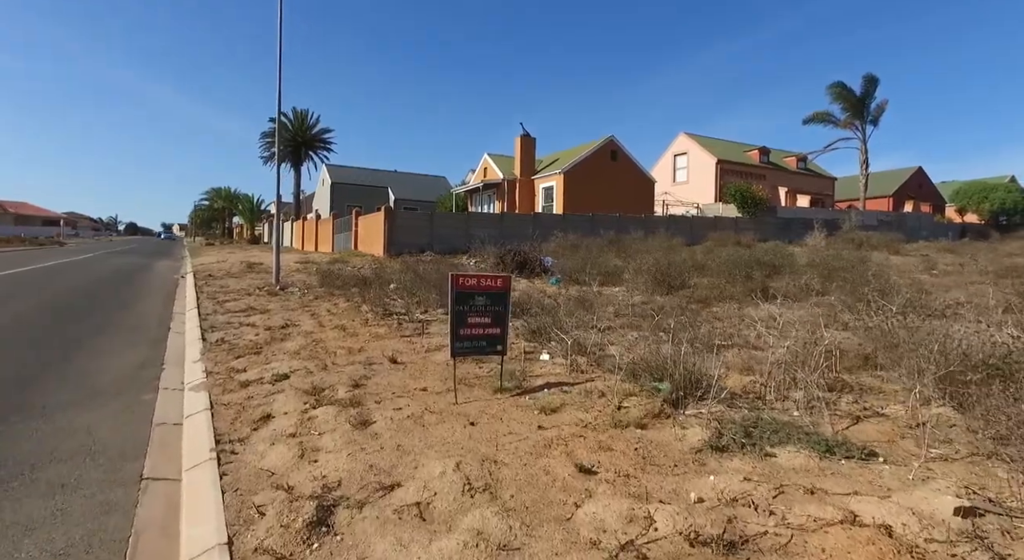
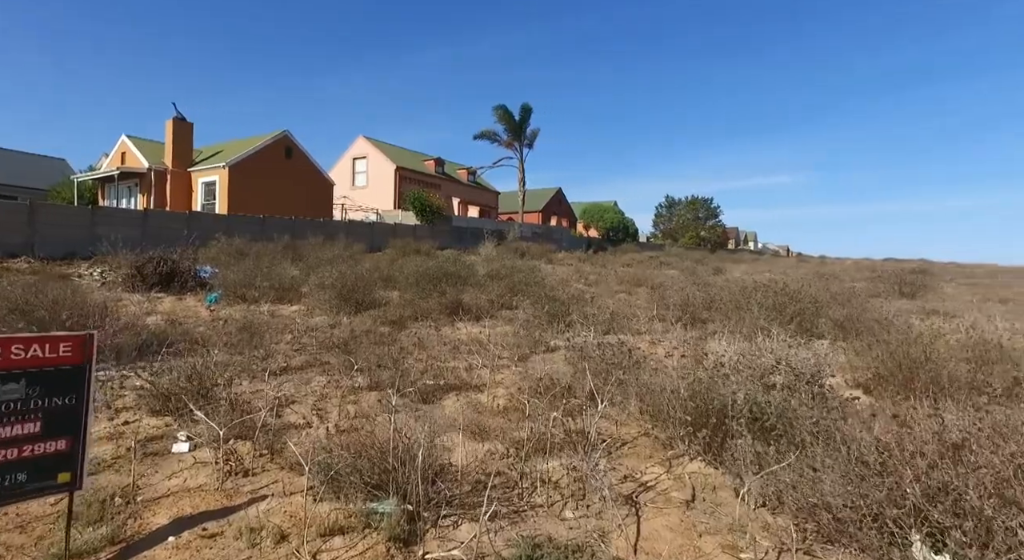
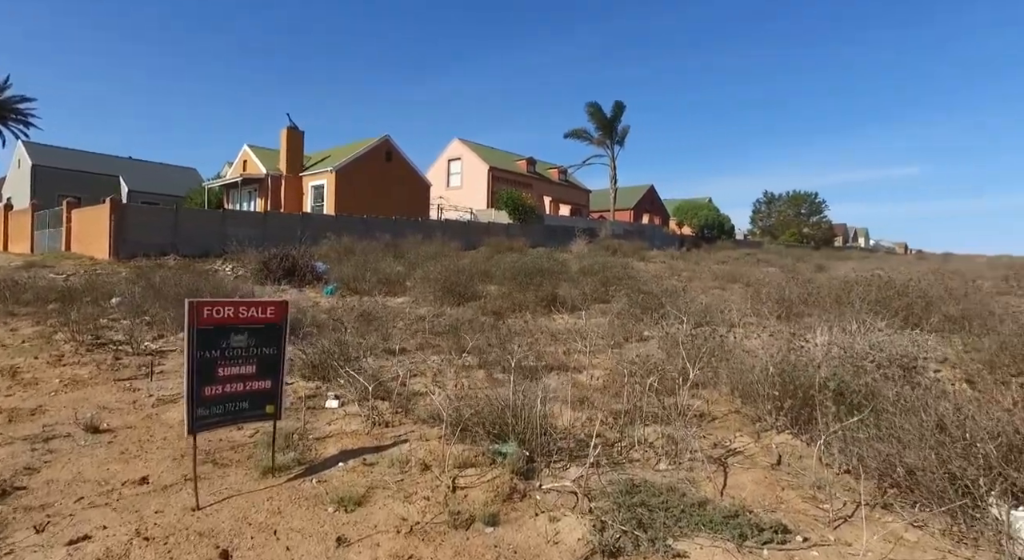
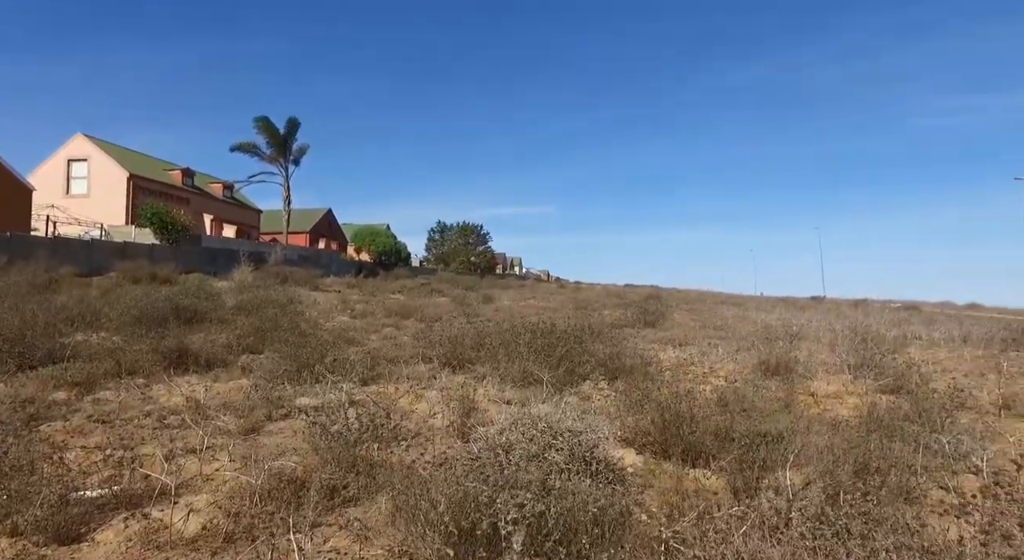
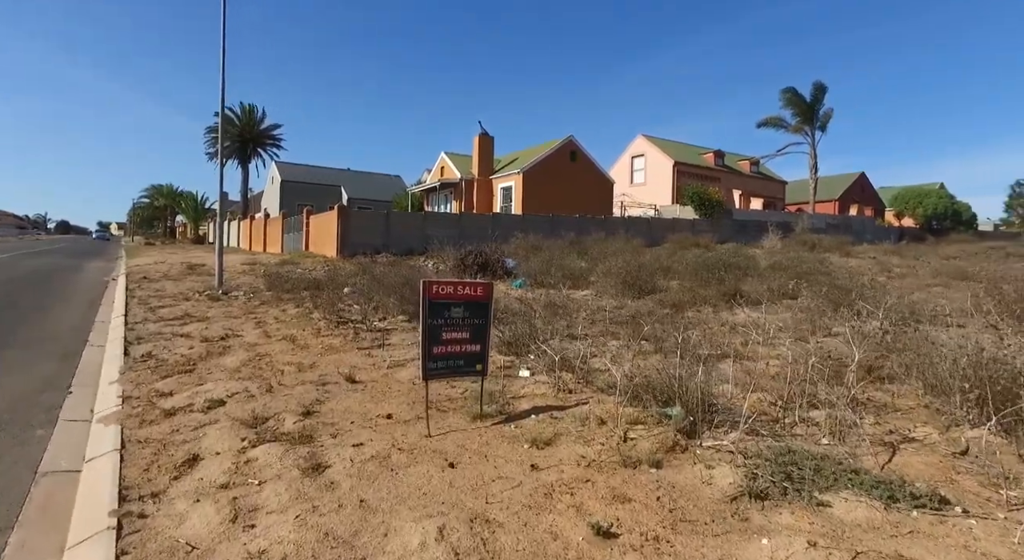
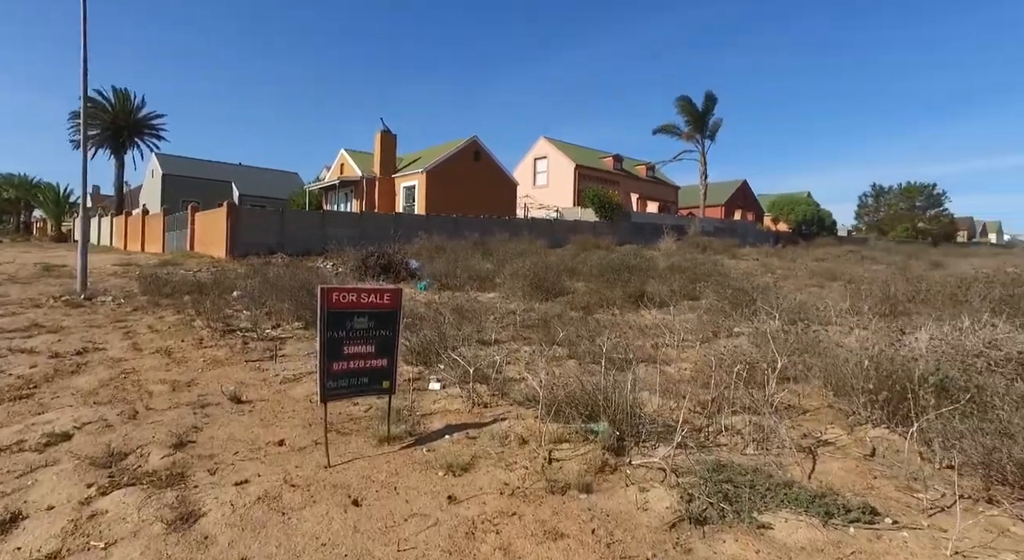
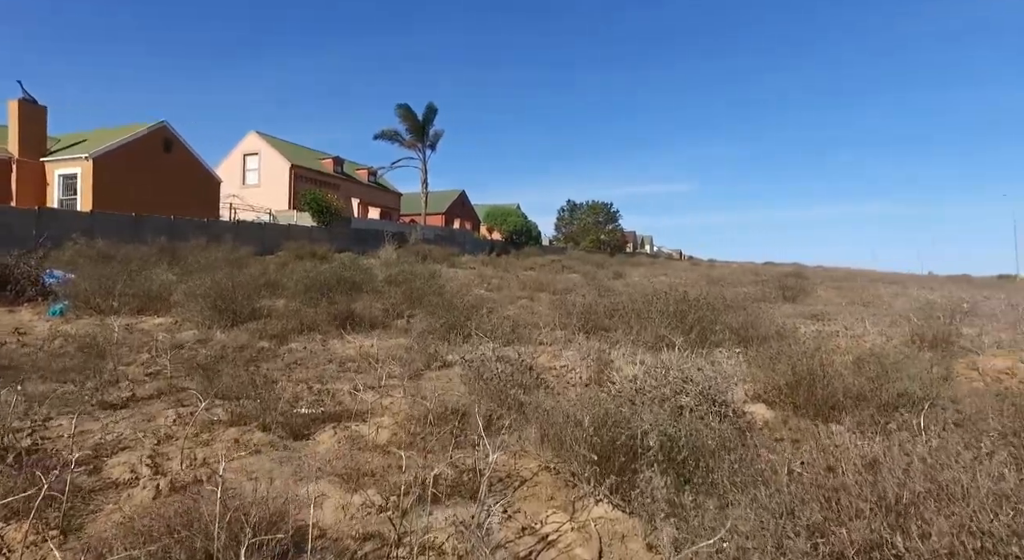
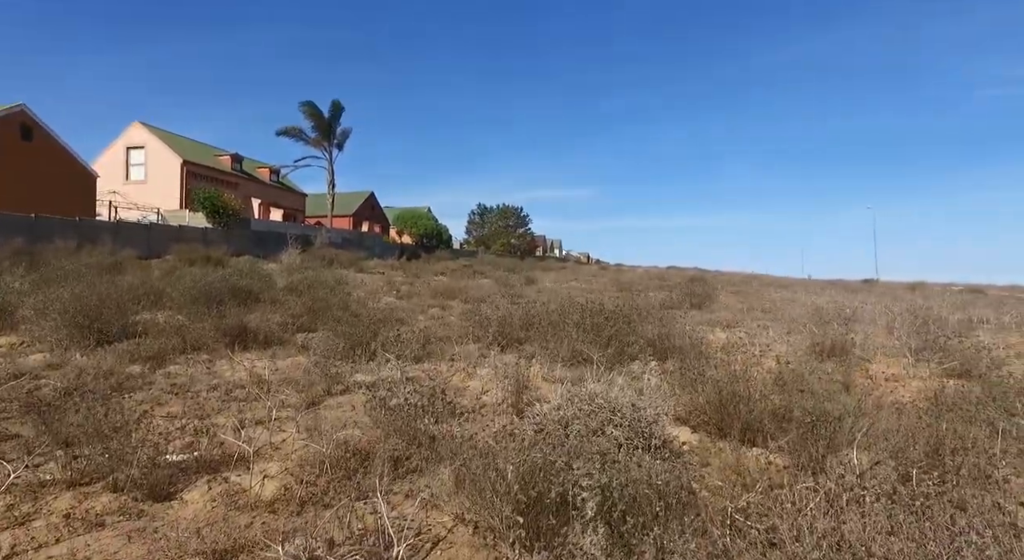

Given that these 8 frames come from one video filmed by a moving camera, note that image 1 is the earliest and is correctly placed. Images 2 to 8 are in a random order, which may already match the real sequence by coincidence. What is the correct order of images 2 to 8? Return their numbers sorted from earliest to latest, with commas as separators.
5, 6, 3, 2, 7, 8, 4
